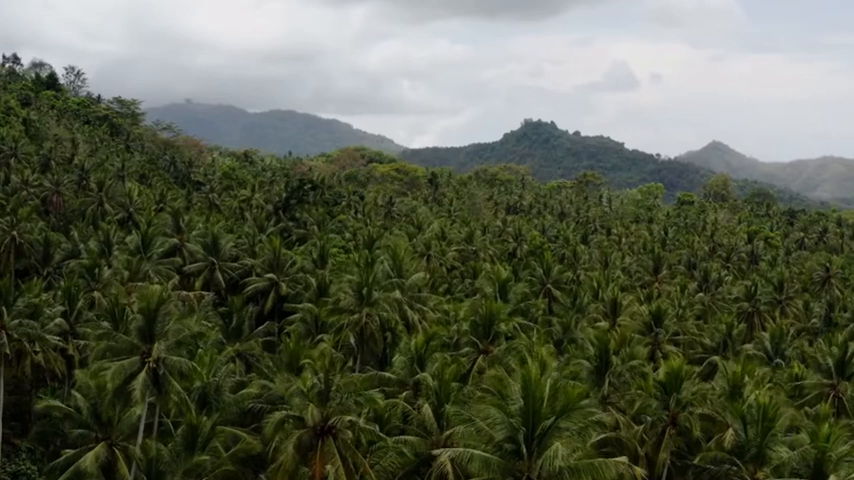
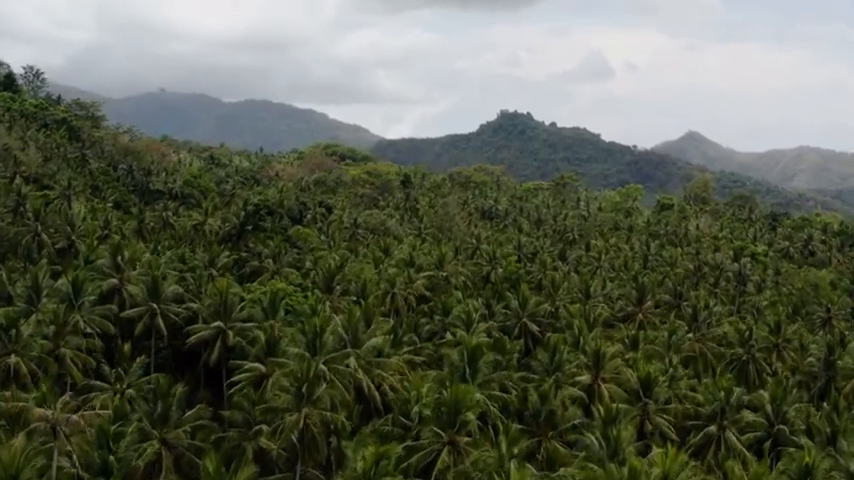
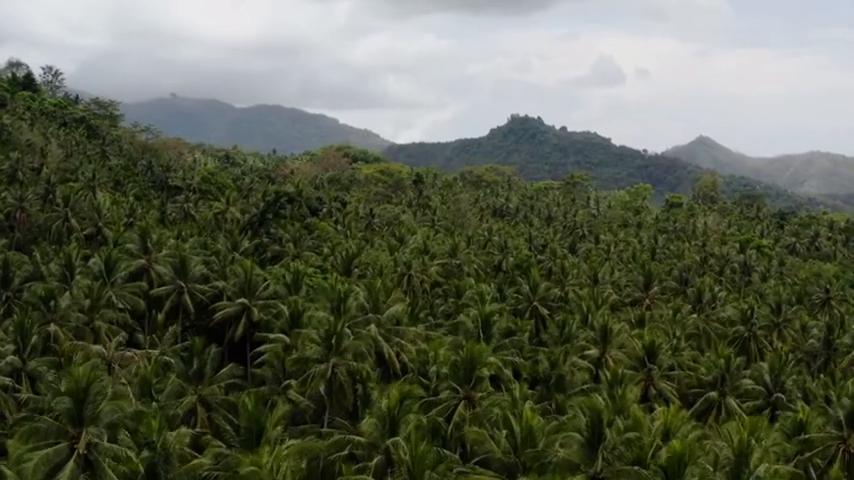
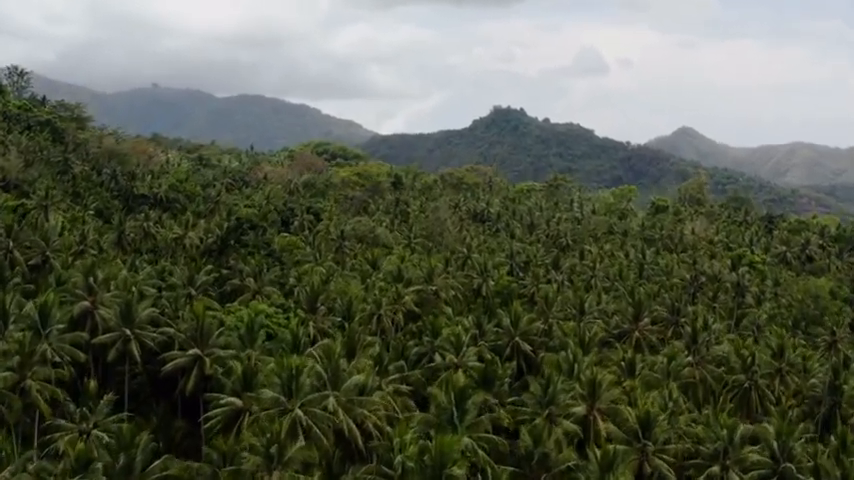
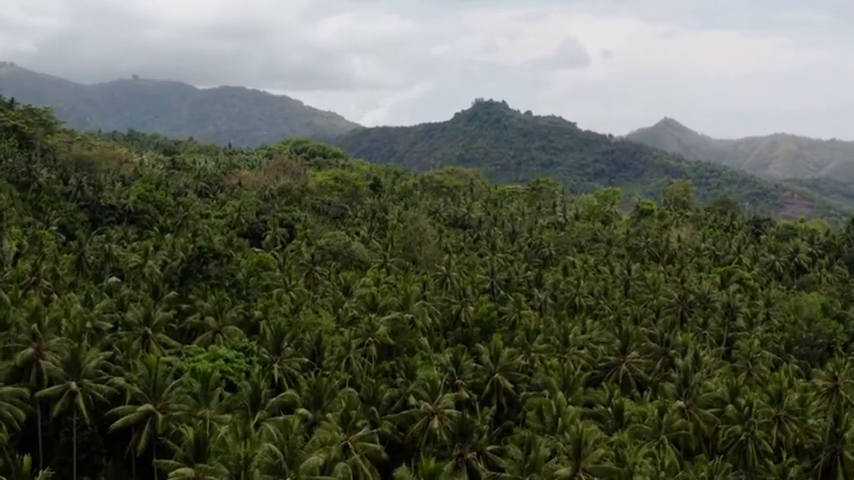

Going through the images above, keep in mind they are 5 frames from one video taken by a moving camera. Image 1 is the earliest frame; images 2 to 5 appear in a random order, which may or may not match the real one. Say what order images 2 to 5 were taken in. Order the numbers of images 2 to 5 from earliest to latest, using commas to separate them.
3, 2, 4, 5
